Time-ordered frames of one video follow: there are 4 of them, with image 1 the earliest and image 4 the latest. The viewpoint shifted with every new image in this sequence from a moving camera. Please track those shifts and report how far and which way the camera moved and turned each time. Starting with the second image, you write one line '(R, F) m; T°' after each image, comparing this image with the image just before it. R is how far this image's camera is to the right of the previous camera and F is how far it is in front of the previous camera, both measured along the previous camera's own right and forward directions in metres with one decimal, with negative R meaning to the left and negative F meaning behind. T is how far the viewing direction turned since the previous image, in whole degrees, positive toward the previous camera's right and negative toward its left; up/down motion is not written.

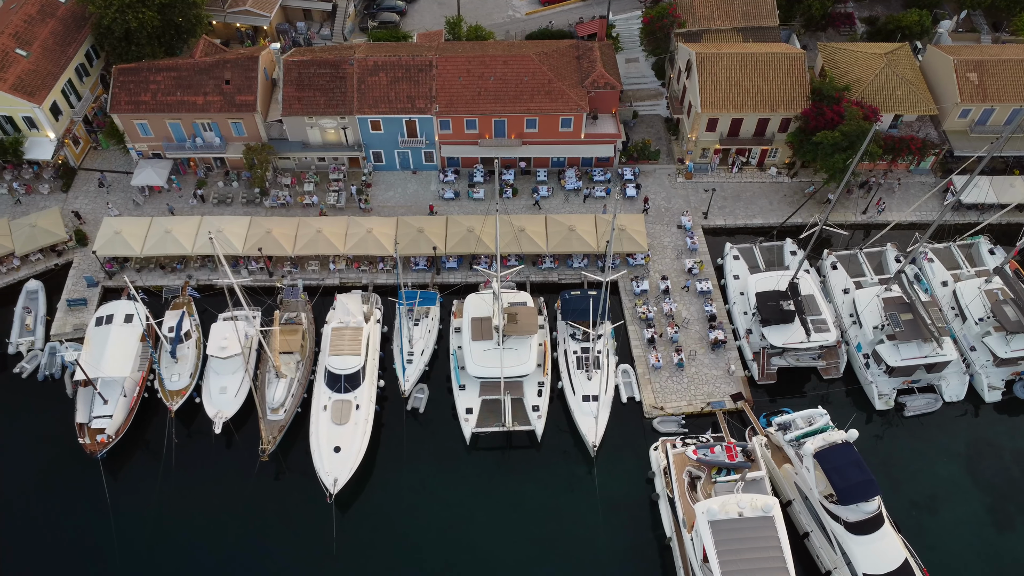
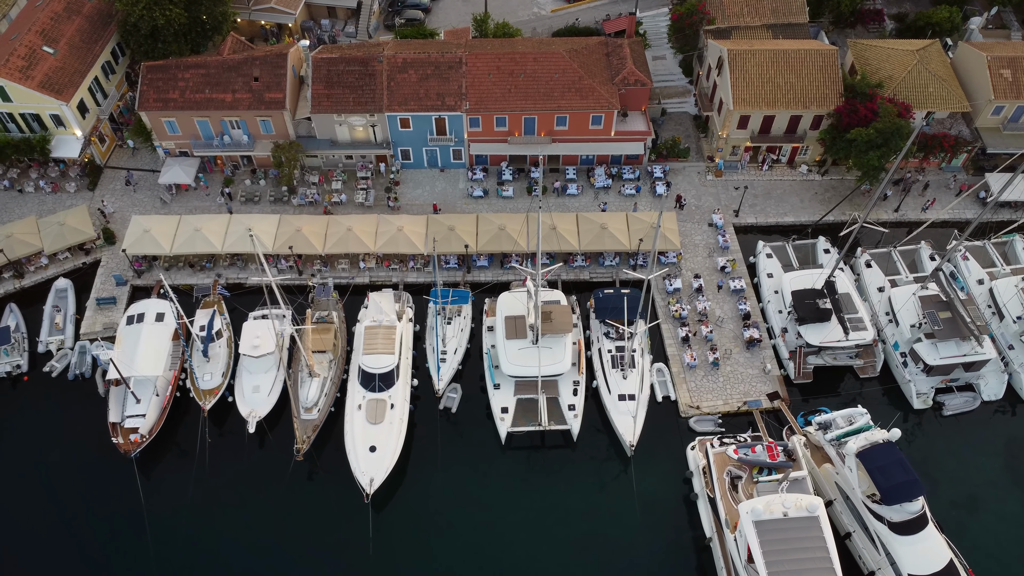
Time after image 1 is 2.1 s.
(-2.1, +0.2) m; 0°
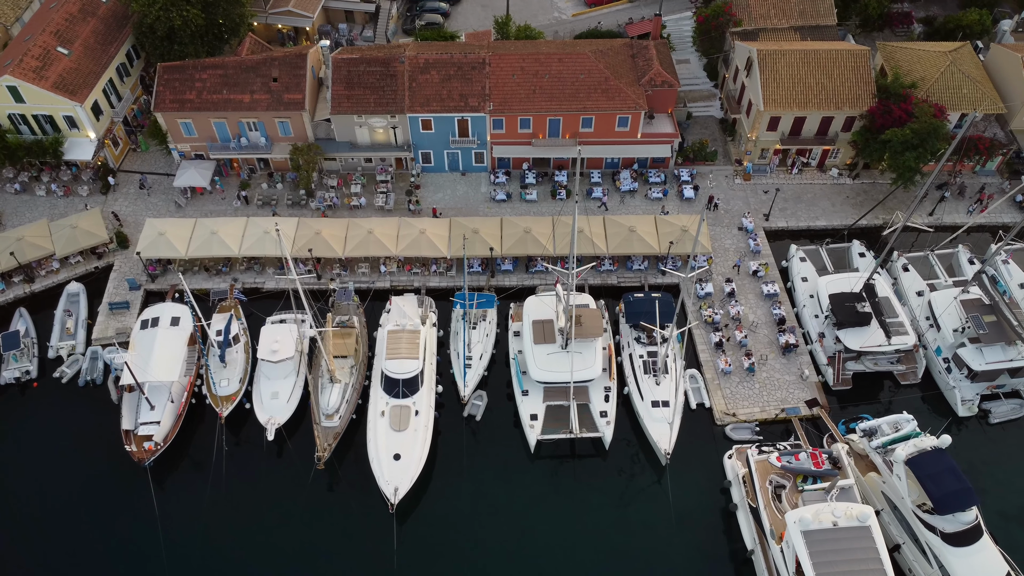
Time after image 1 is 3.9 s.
(-1.7, +1.3) m; 0°
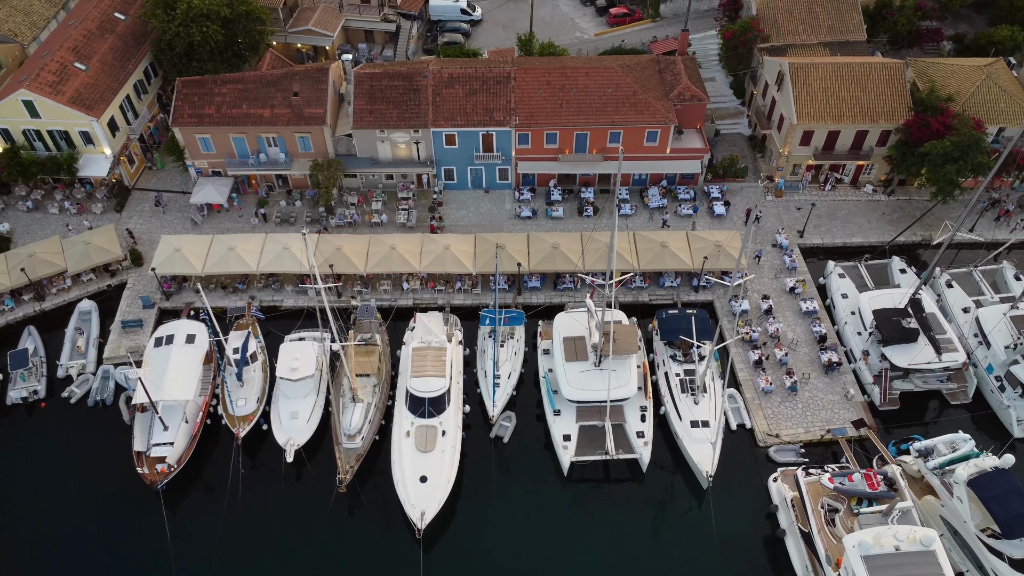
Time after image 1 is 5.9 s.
(-1.7, +1.5) m; 0°
